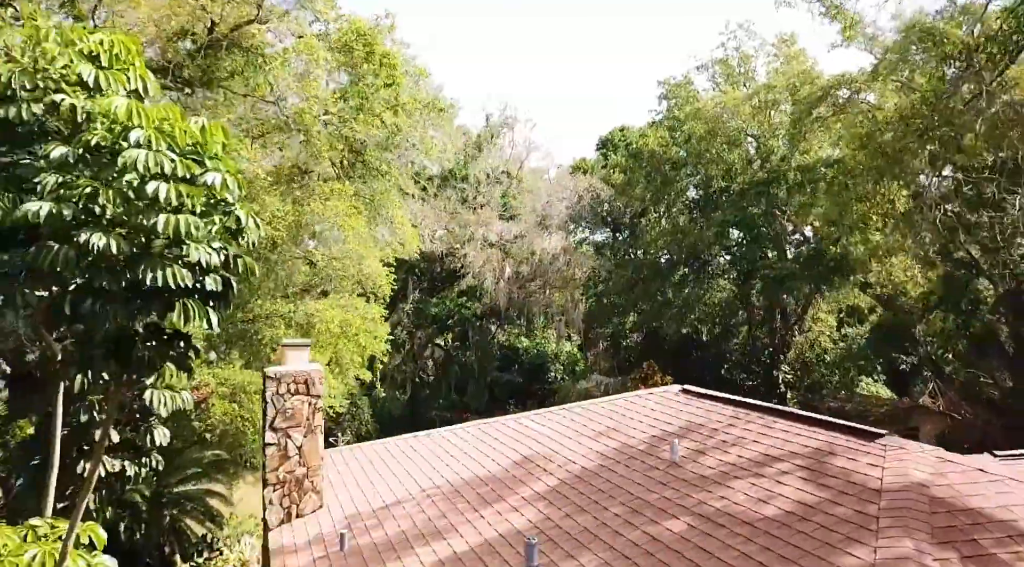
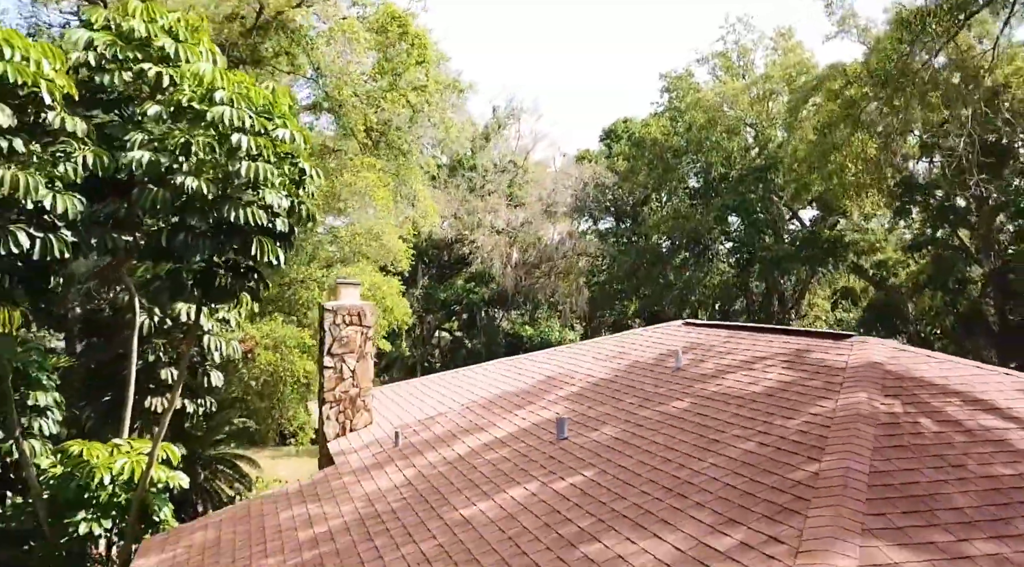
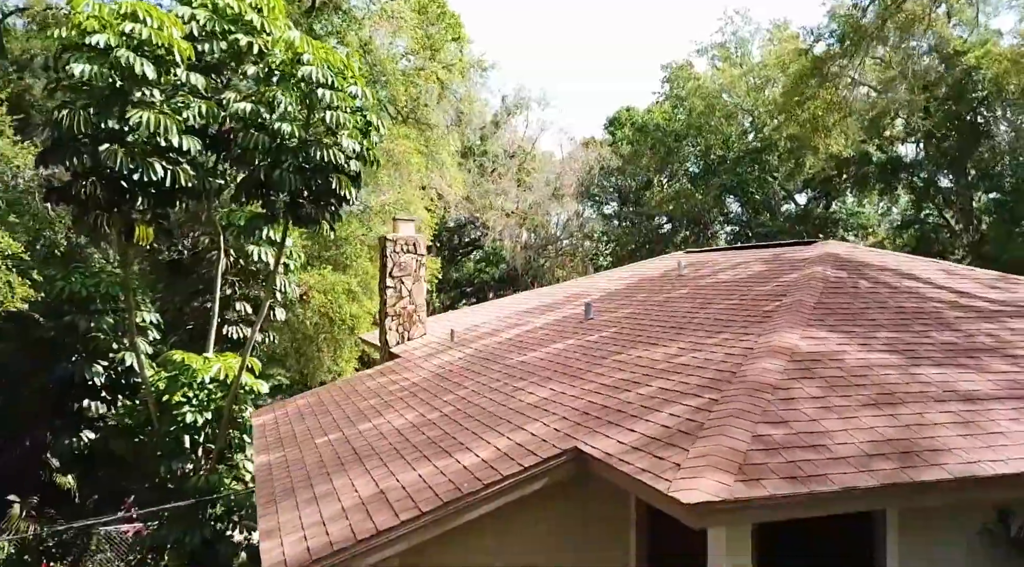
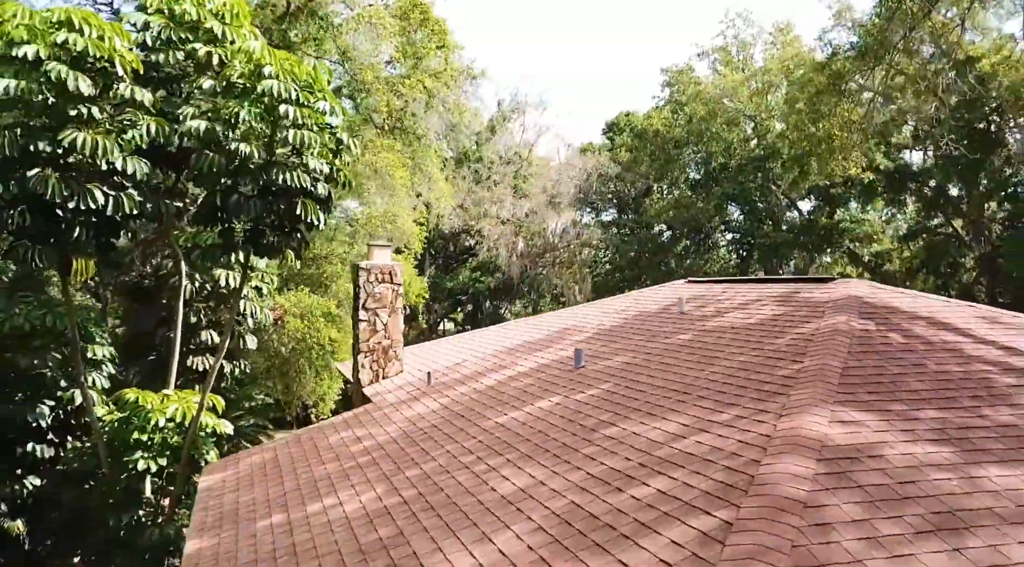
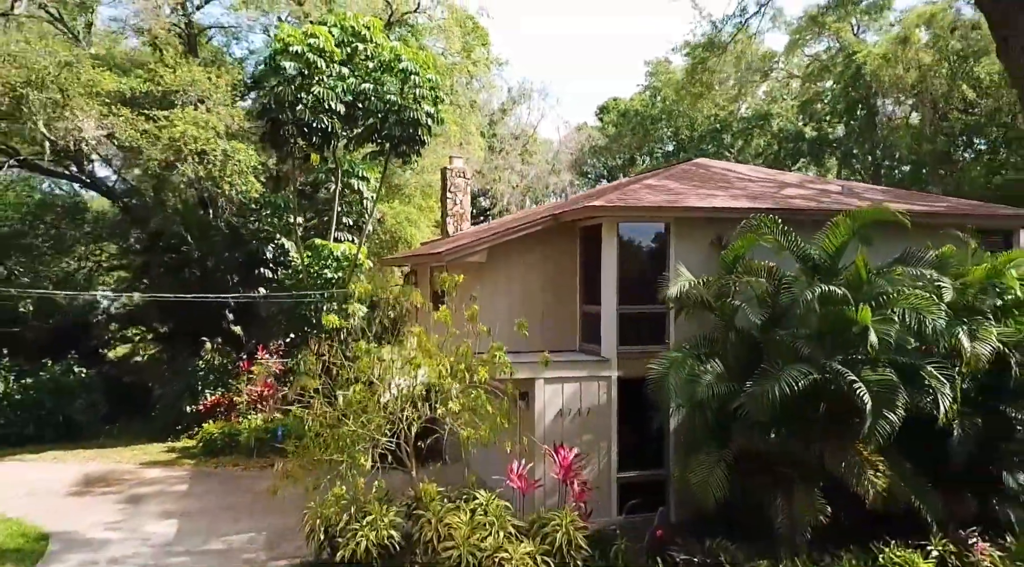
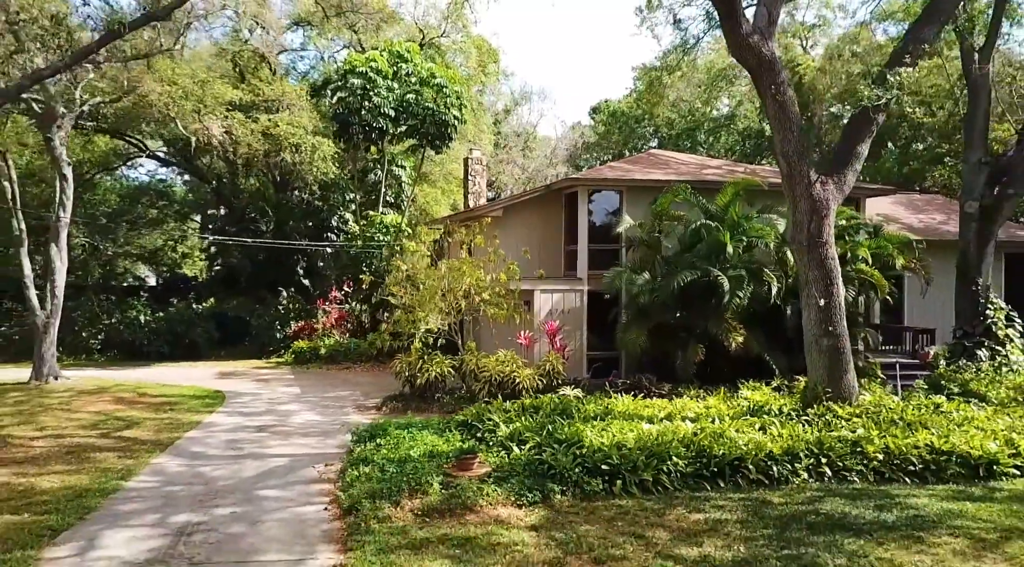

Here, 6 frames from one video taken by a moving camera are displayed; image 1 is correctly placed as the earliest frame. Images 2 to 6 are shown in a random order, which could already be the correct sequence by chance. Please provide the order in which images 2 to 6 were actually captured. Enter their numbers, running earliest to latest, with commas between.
2, 4, 3, 5, 6
